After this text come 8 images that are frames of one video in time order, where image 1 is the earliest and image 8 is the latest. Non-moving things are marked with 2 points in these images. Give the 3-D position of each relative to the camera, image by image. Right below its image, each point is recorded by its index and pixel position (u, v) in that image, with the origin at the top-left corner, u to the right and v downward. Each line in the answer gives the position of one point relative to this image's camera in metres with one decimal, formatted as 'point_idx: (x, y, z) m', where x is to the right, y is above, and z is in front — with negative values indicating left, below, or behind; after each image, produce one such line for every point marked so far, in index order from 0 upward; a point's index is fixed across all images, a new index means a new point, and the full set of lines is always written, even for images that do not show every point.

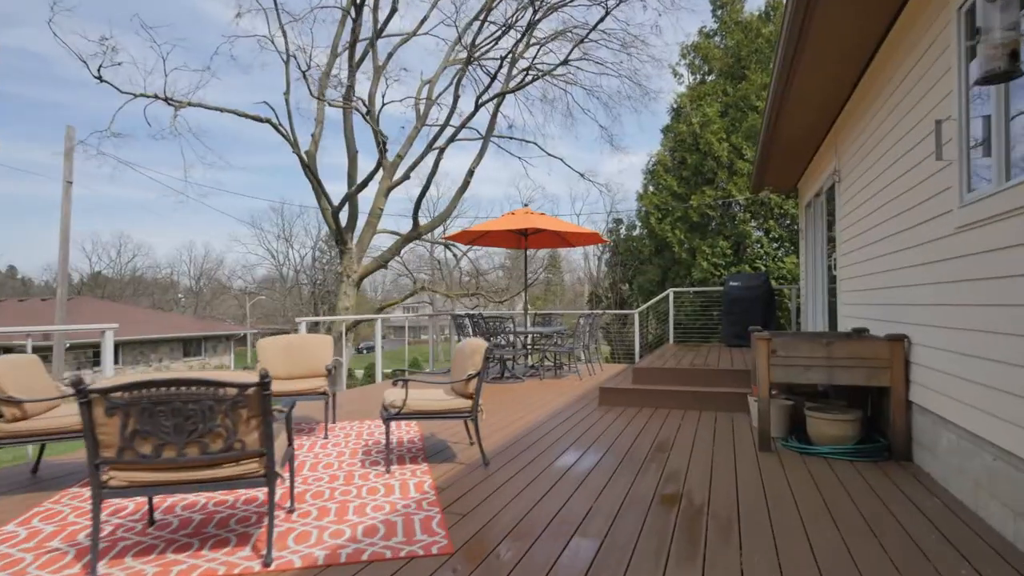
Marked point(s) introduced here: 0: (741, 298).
0: (+2.9, -0.1, +7.8) m
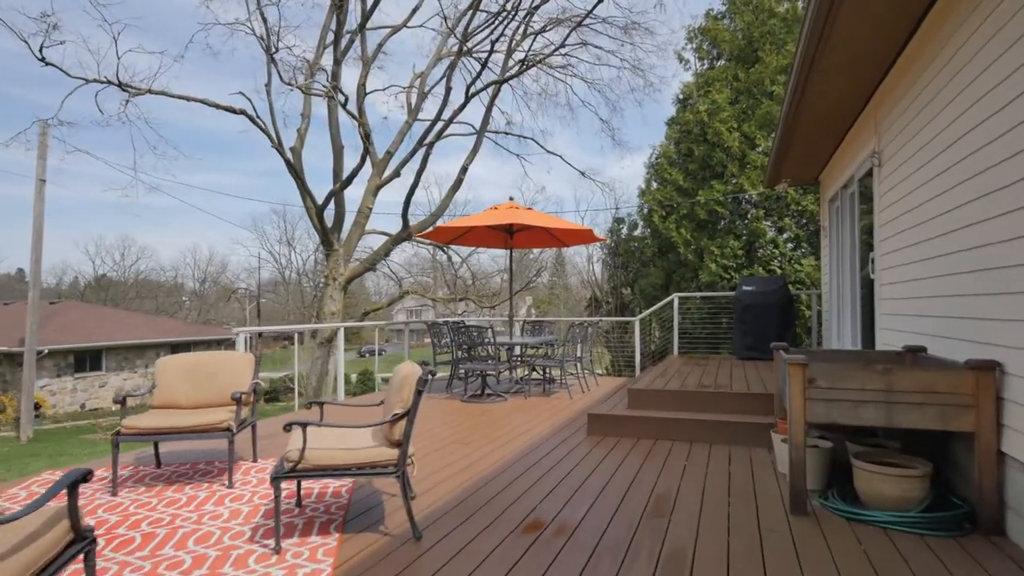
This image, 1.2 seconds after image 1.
0: (+2.7, -0.2, +6.9) m
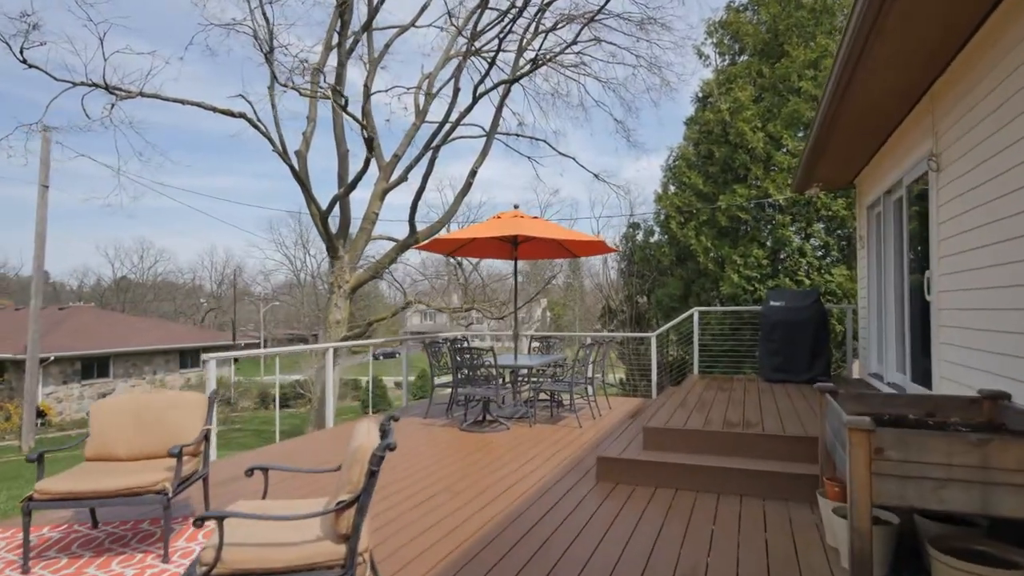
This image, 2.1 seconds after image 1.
0: (+2.8, -0.4, +6.3) m
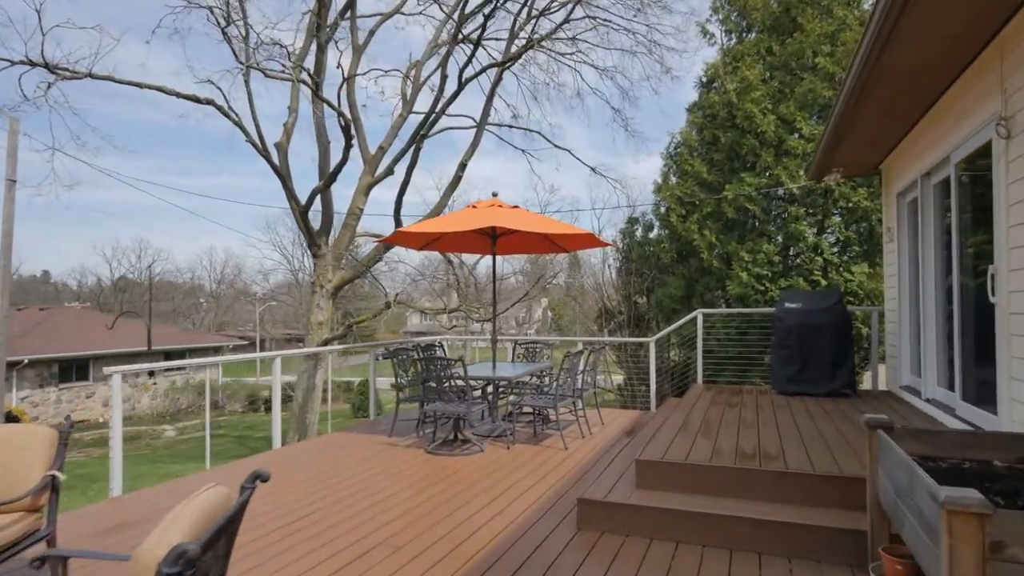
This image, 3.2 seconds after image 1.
0: (+2.6, -0.4, +5.5) m
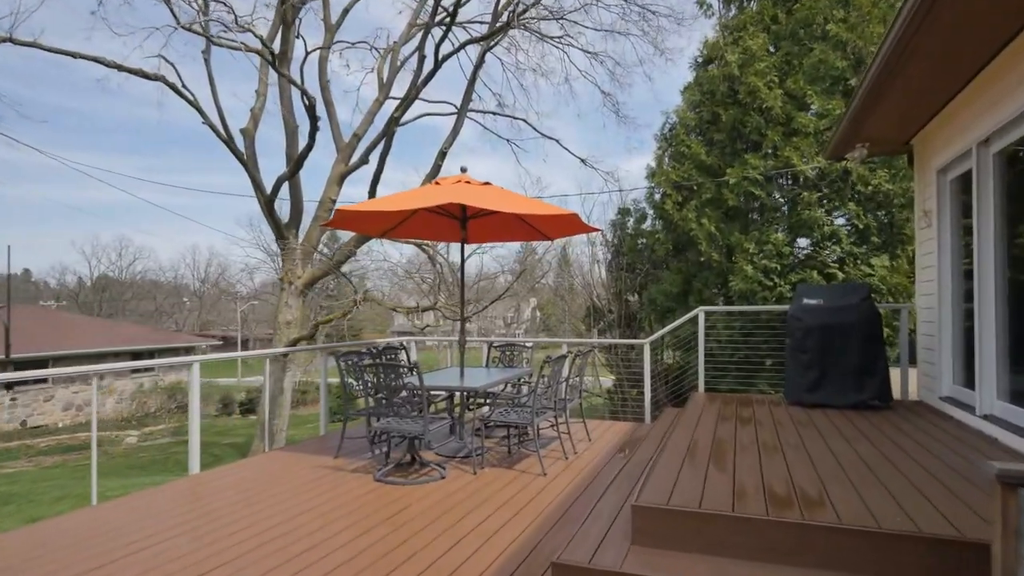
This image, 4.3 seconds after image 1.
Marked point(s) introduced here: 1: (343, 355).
0: (+2.4, -0.3, +4.7) m
1: (-1.3, -0.5, +4.7) m
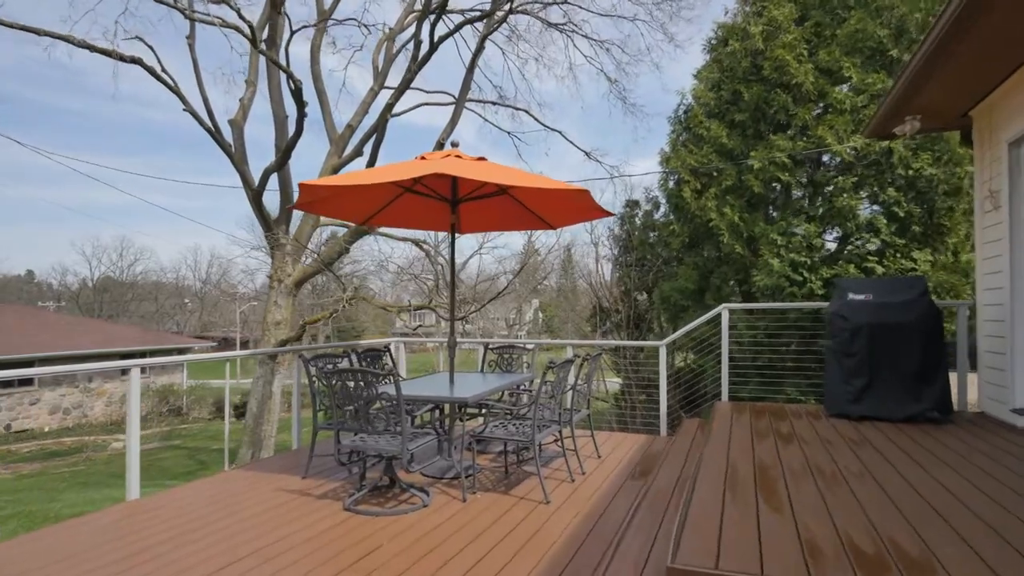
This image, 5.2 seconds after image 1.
0: (+2.3, -0.3, +4.0) m
1: (-1.3, -0.5, +4.1) m
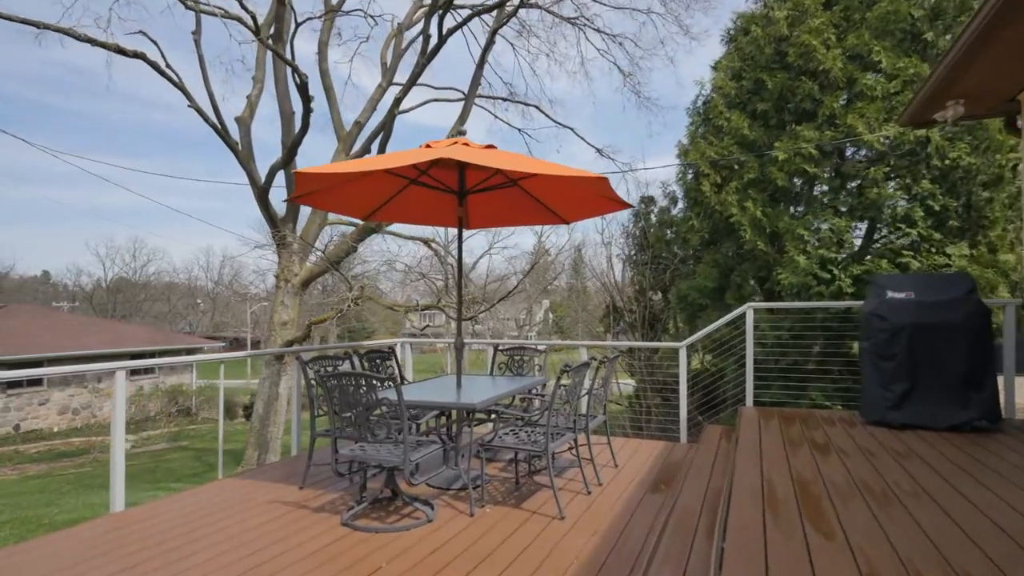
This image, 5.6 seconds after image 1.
0: (+2.4, -0.2, +3.7) m
1: (-1.3, -0.5, +3.8) m
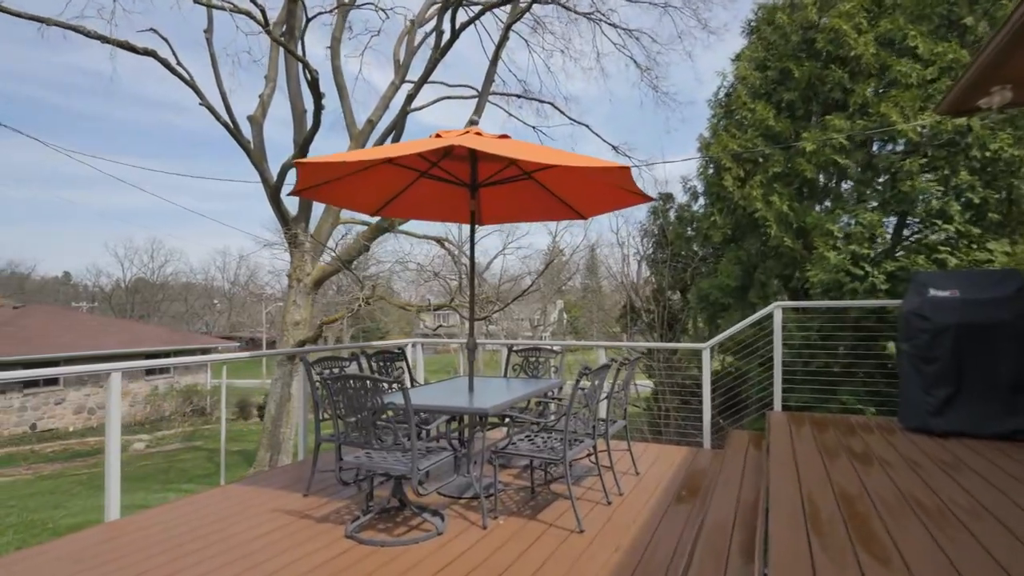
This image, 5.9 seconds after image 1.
0: (+2.5, -0.2, +3.4) m
1: (-1.2, -0.4, +3.7) m
